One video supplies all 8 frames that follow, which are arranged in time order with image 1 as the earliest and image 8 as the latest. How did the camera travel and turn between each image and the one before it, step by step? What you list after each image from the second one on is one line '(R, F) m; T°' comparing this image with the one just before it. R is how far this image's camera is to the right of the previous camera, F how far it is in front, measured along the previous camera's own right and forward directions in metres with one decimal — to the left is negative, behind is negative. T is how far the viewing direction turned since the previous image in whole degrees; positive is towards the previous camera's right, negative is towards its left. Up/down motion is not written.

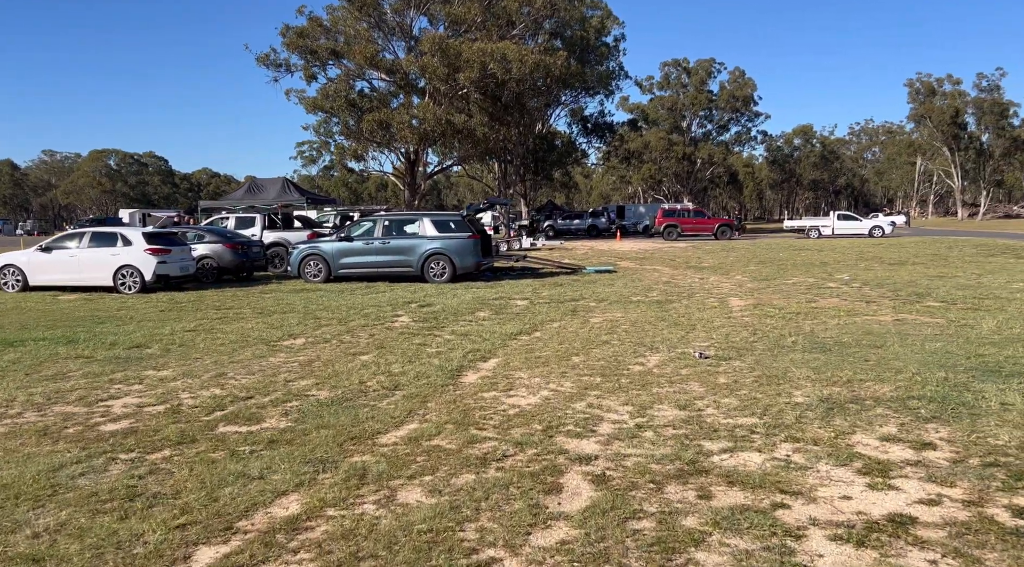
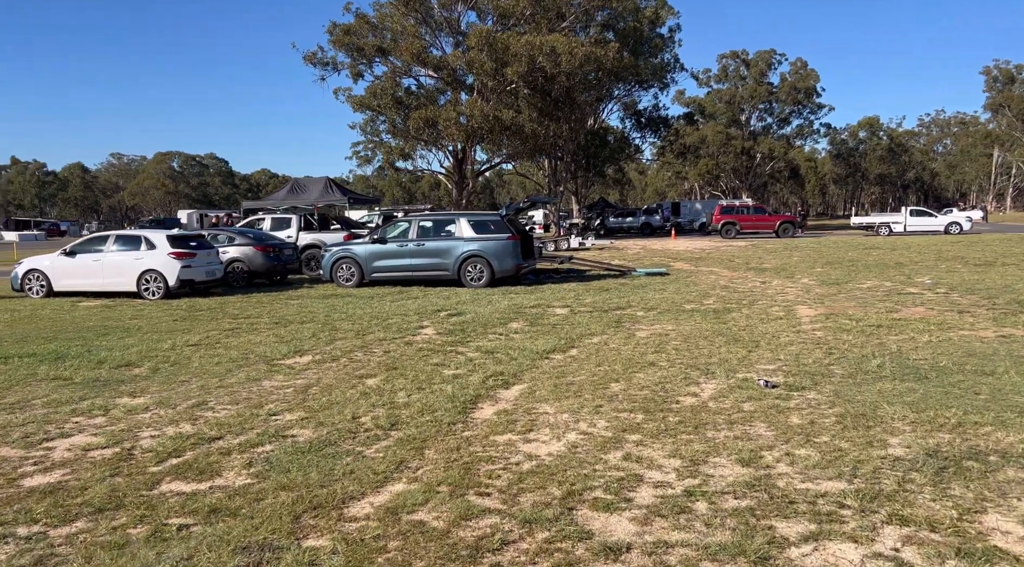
(+0.2, +1.2) m; -4°
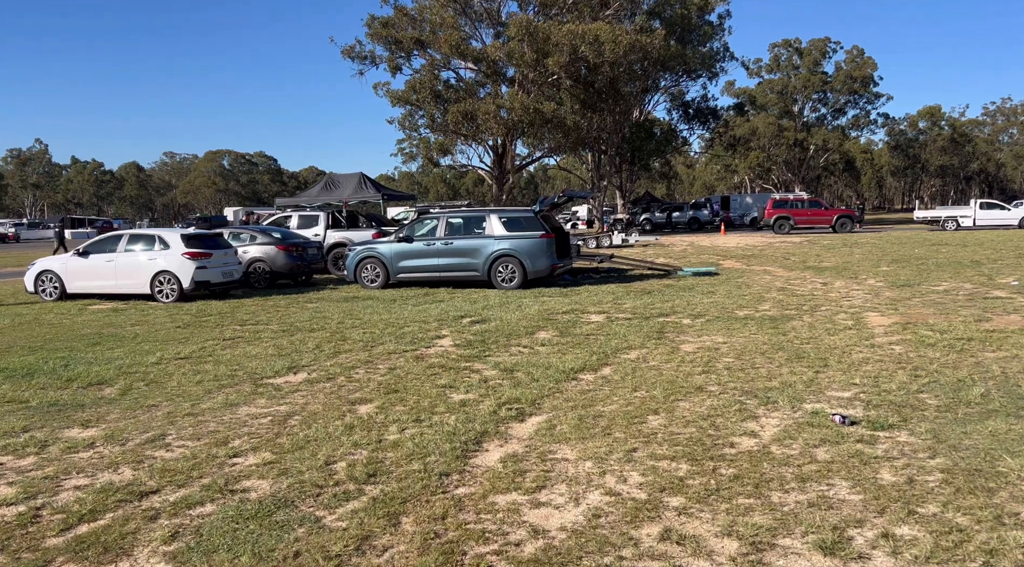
(+0.2, +1.1) m; -3°
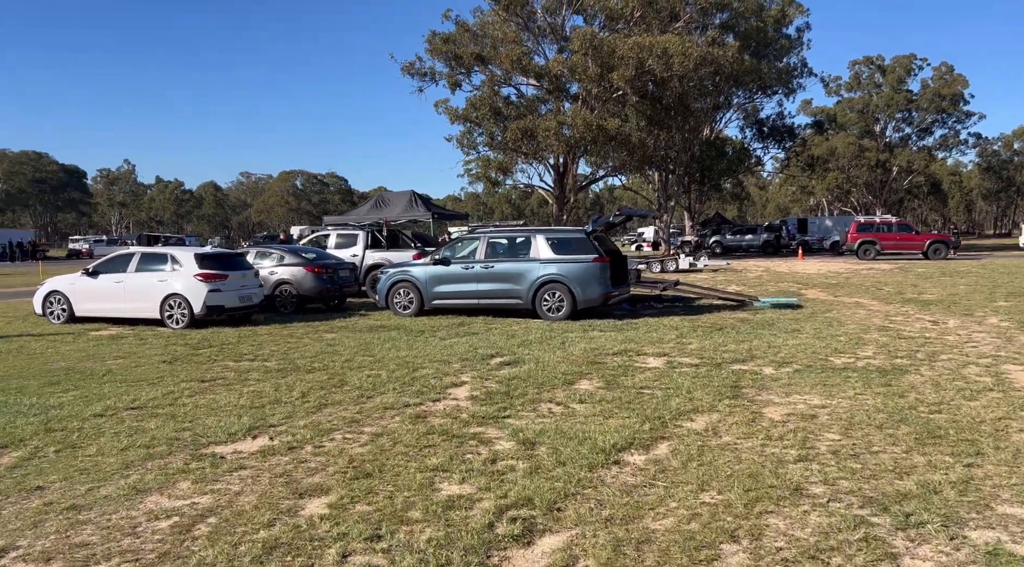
(+0.3, +1.8) m; -5°
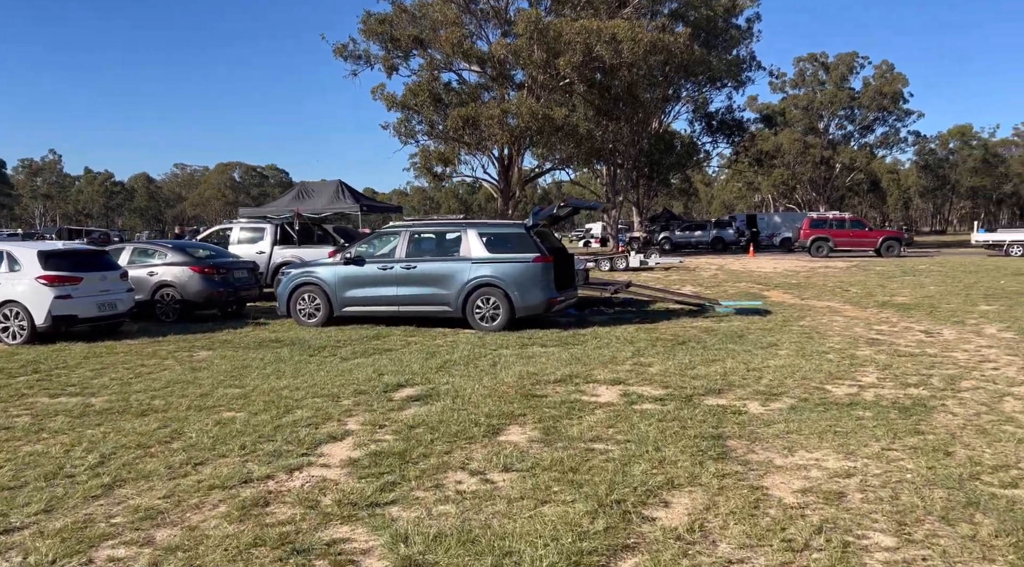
(+0.3, +2.0) m; +4°
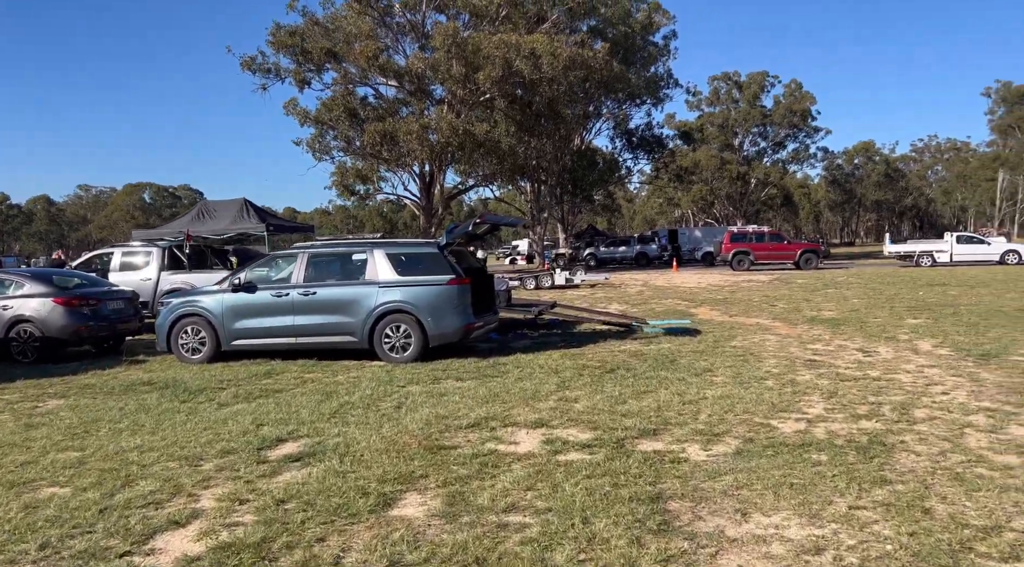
(+0.2, +1.0) m; +5°
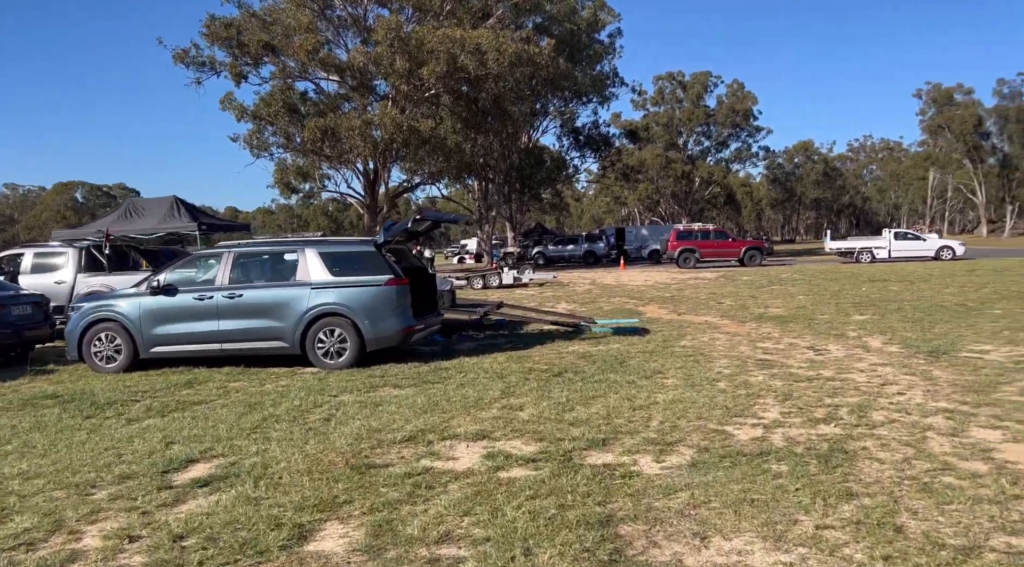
(+0.1, +0.5) m; +4°
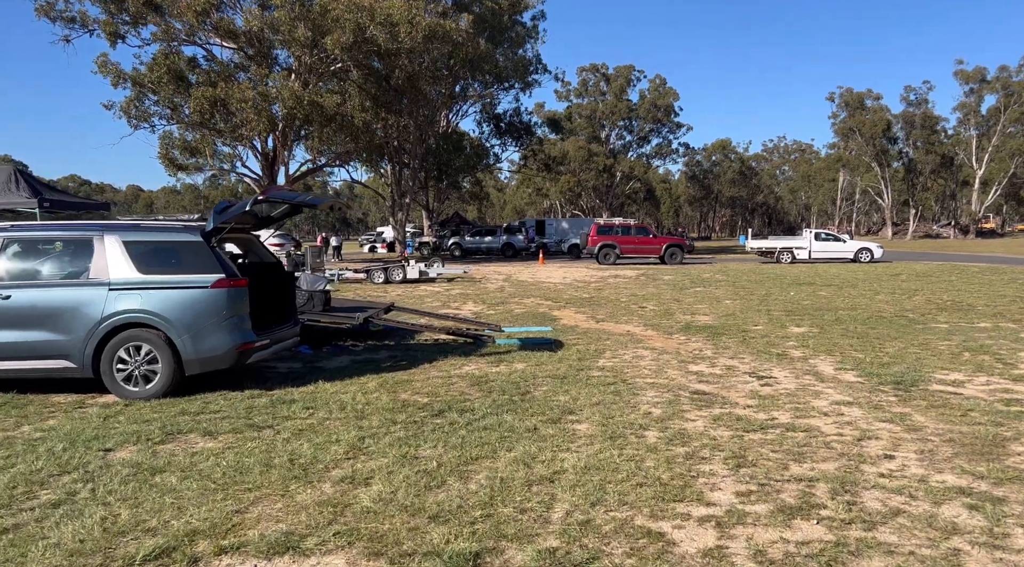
(+0.4, +2.1) m; +6°
